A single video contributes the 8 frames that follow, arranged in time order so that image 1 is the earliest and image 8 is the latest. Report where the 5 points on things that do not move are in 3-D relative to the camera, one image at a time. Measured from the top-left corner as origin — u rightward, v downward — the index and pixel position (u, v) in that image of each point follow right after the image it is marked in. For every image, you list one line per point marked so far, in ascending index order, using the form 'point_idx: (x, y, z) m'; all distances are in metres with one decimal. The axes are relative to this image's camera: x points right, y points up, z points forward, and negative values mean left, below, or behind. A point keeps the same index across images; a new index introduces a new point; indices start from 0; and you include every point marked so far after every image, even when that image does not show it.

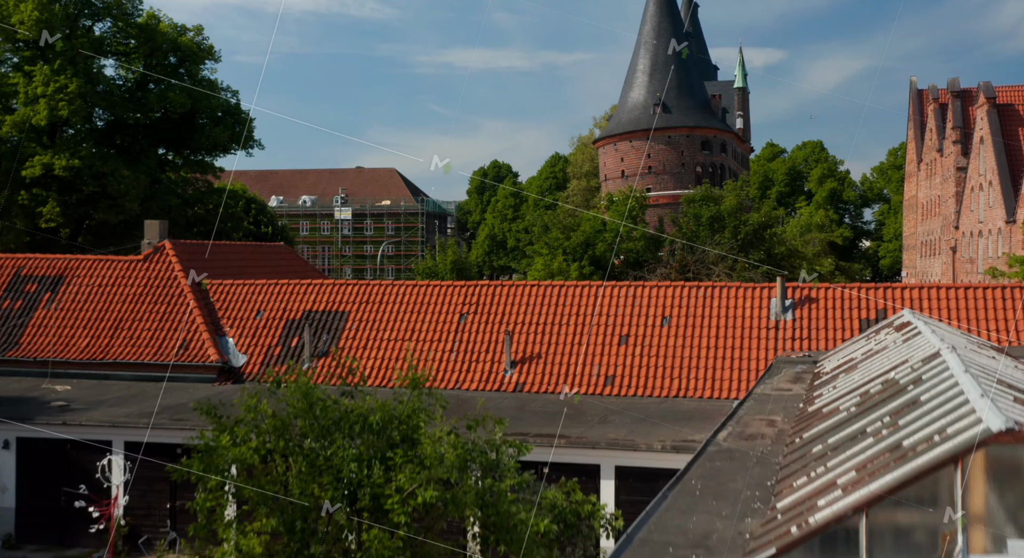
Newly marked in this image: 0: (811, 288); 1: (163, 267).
0: (+4.1, -0.1, +13.1) m
1: (-5.6, +0.1, +15.2) m
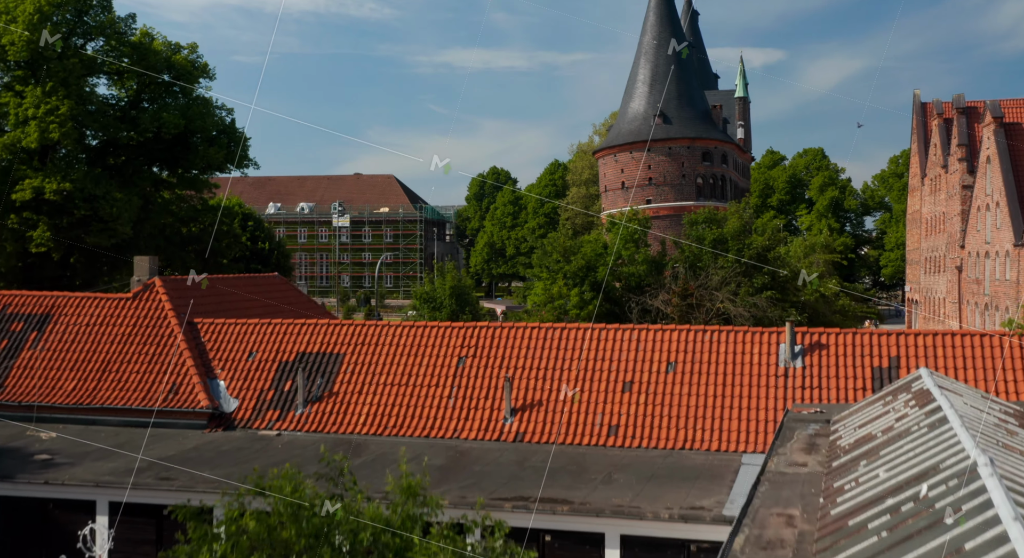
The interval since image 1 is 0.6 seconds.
0: (+4.1, -0.7, +12.7) m
1: (-5.6, -0.5, +14.8) m
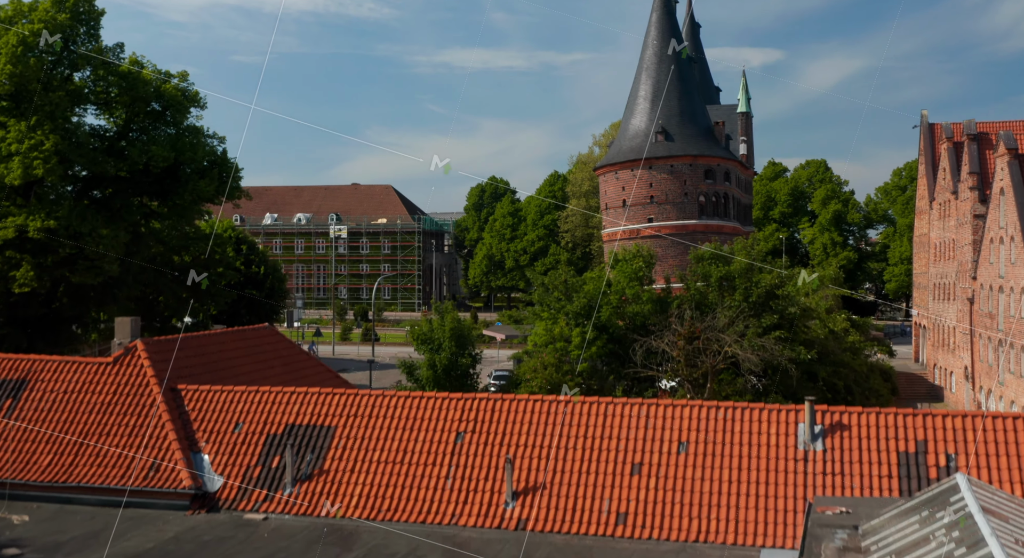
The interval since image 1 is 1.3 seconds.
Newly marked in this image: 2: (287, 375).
0: (+4.1, -1.7, +11.9) m
1: (-5.6, -1.4, +14.0) m
2: (-3.9, -1.7, +16.5) m
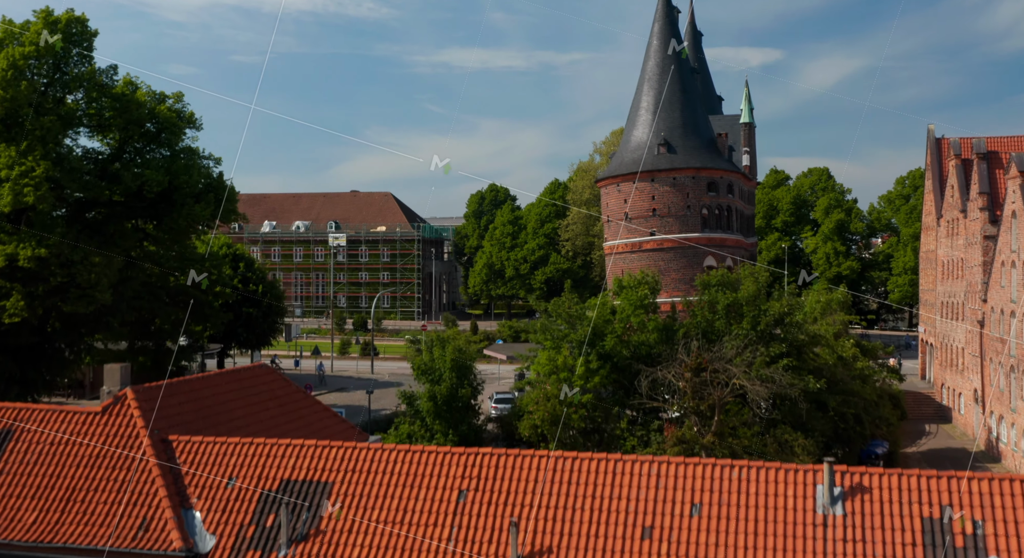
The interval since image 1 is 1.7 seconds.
0: (+4.2, -2.3, +11.4) m
1: (-5.5, -2.1, +13.5) m
2: (-3.8, -2.3, +16.0) m
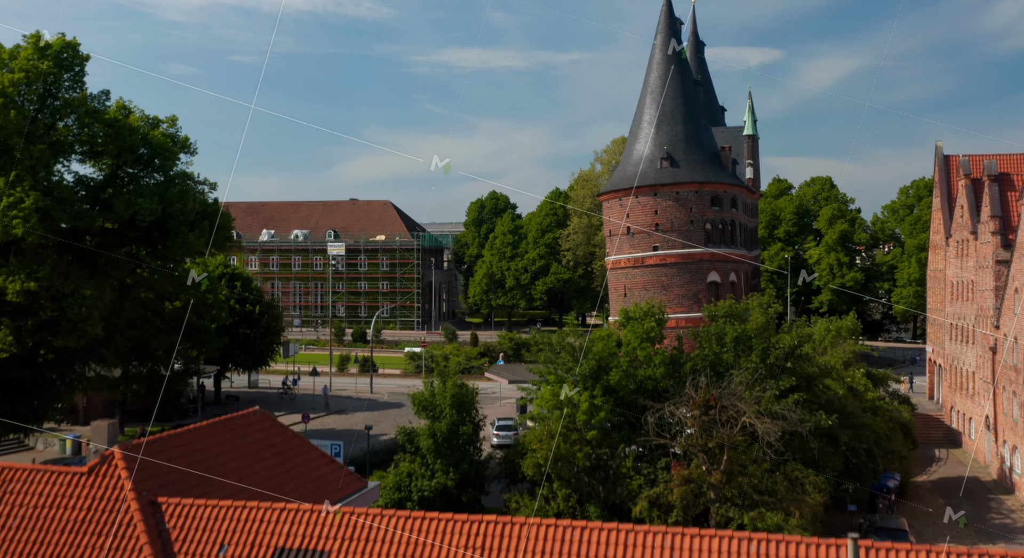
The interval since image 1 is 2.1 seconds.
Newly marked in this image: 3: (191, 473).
0: (+4.3, -3.1, +10.8) m
1: (-5.5, -2.8, +12.9) m
2: (-3.8, -3.1, +15.4) m
3: (-4.7, -2.9, +14.0) m
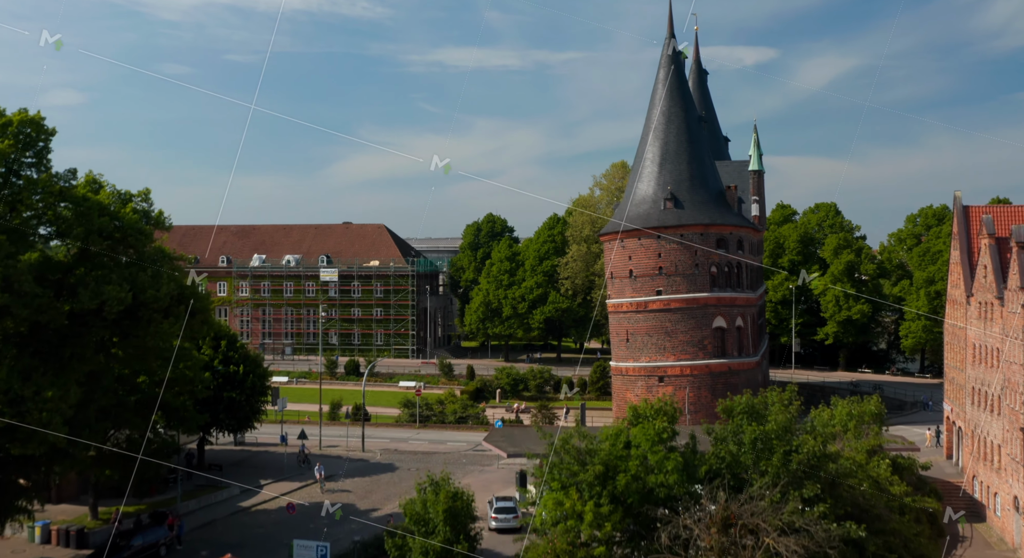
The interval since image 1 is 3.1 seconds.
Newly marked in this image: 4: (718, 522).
0: (+4.3, -5.1, +9.1) m
1: (-5.4, -4.9, +11.2) m
2: (-3.7, -5.1, +13.6) m
3: (-4.7, -4.9, +12.3) m
4: (+4.1, -4.8, +18.8) m
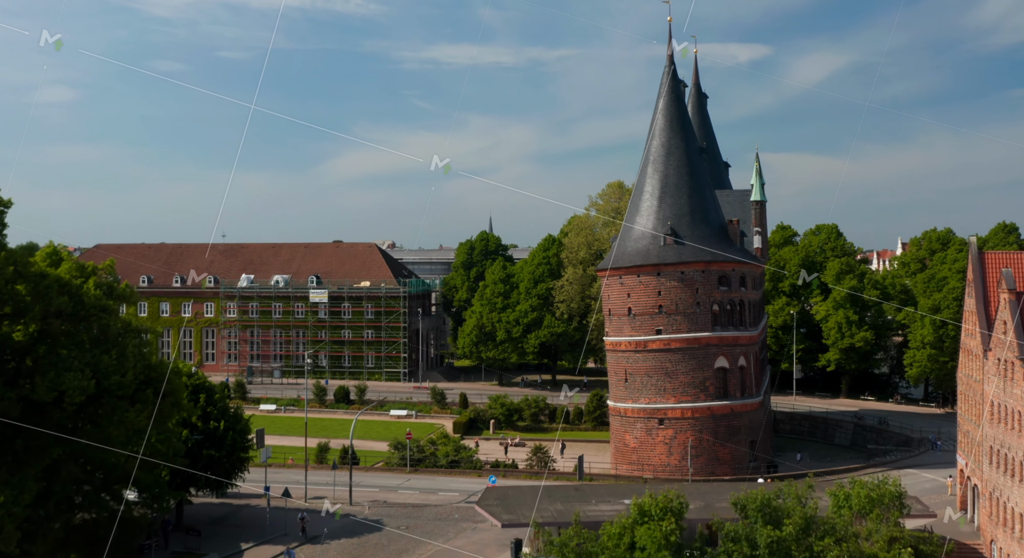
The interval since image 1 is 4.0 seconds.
0: (+4.3, -6.9, +7.5) m
1: (-5.5, -6.7, +9.5) m
2: (-3.8, -6.9, +12.0) m
3: (-4.8, -6.7, +10.6) m
4: (+4.0, -6.6, +17.2) m
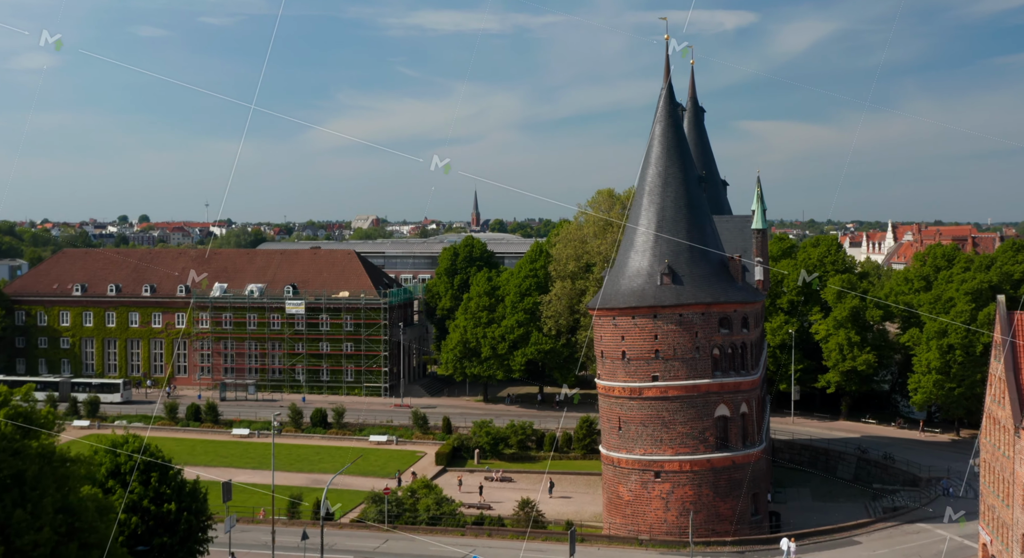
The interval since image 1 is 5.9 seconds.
0: (+4.2, -9.7, +4.8) m
1: (-5.6, -9.4, +6.6) m
2: (-4.0, -9.6, +9.1) m
3: (-4.9, -9.4, +7.7) m
4: (+3.7, -9.1, +14.4) m
